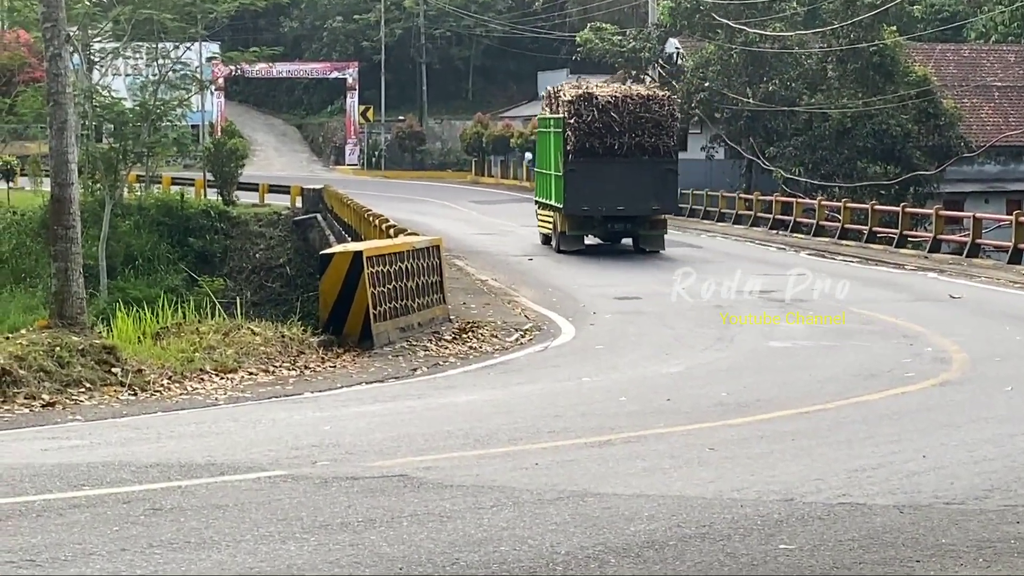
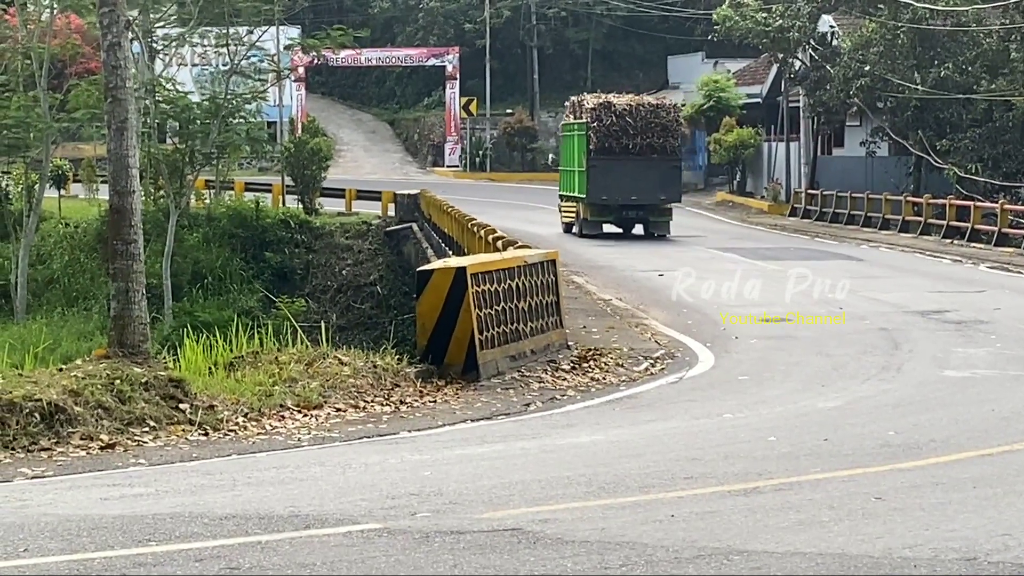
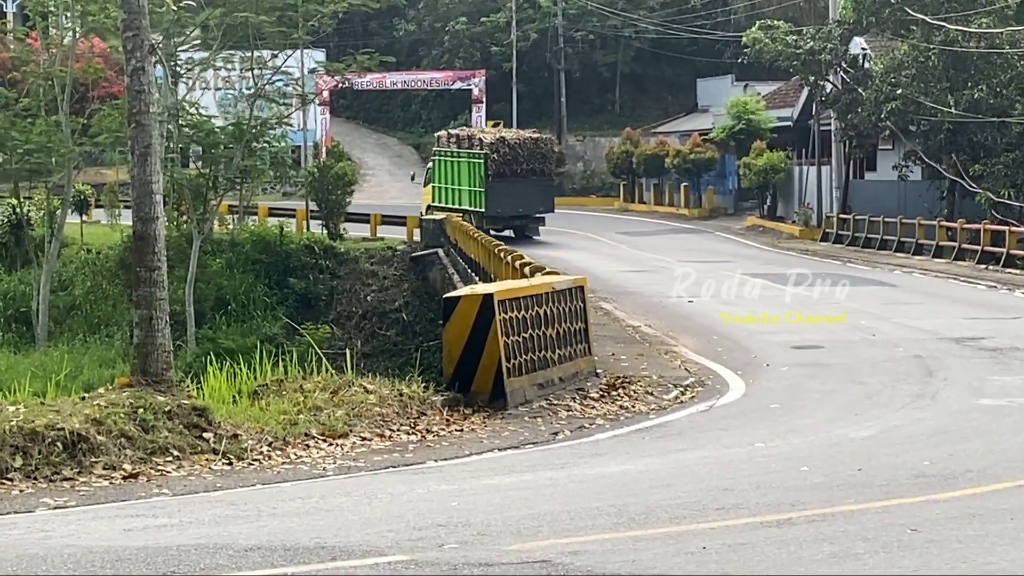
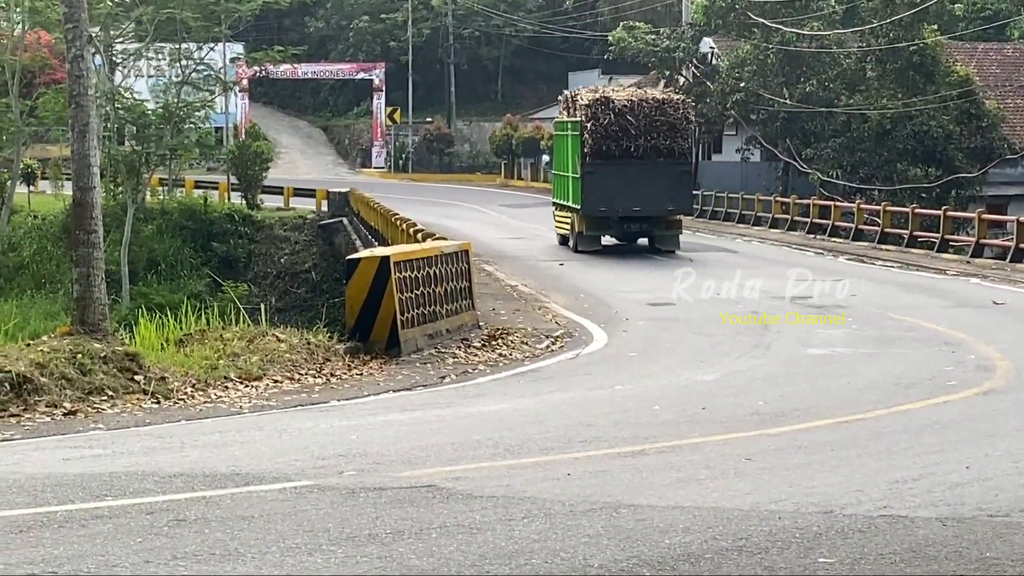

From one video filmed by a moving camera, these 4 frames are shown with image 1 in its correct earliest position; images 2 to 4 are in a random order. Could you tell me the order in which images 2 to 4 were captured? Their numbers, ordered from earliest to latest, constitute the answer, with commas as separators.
4, 2, 3
